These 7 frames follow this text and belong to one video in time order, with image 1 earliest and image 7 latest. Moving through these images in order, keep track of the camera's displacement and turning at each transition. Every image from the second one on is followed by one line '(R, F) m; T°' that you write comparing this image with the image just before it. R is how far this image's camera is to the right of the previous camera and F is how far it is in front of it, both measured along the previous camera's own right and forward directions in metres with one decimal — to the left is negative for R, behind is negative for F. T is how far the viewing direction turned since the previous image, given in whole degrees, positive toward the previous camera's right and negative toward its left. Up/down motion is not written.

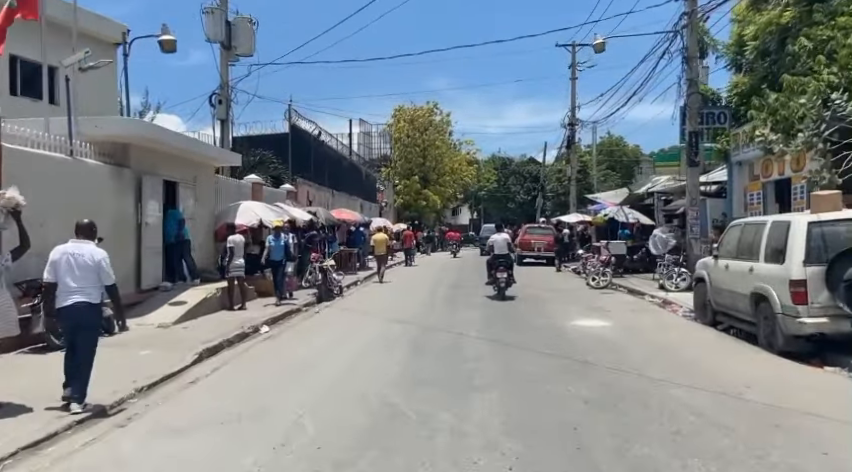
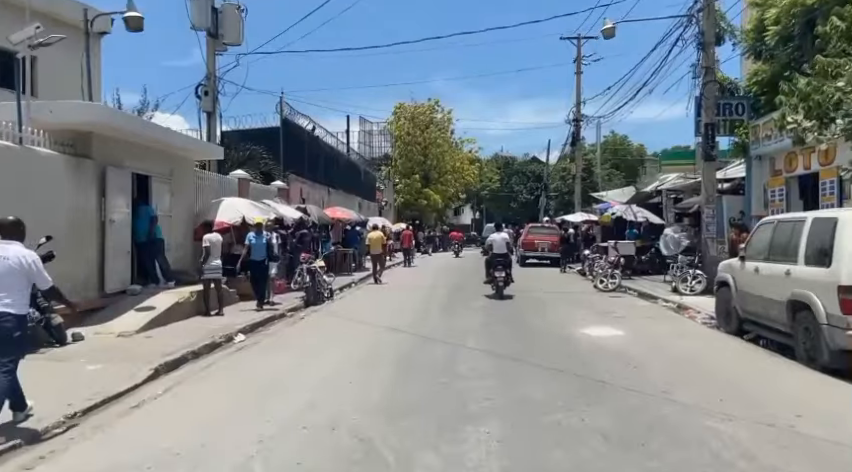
(+0.2, +1.3) m; 0°
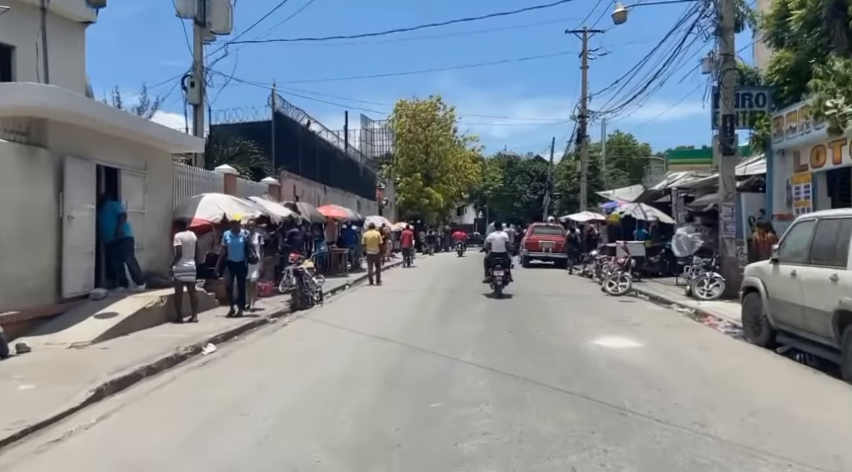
(+0.2, +1.2) m; 0°
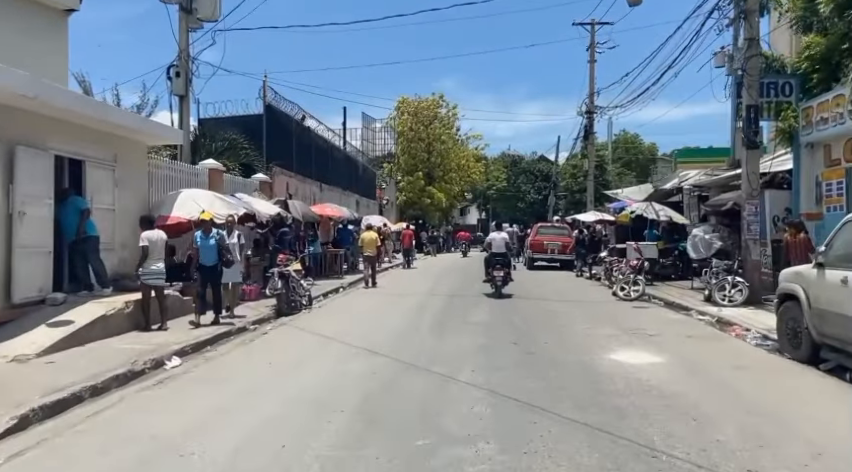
(+0.1, +1.3) m; 0°
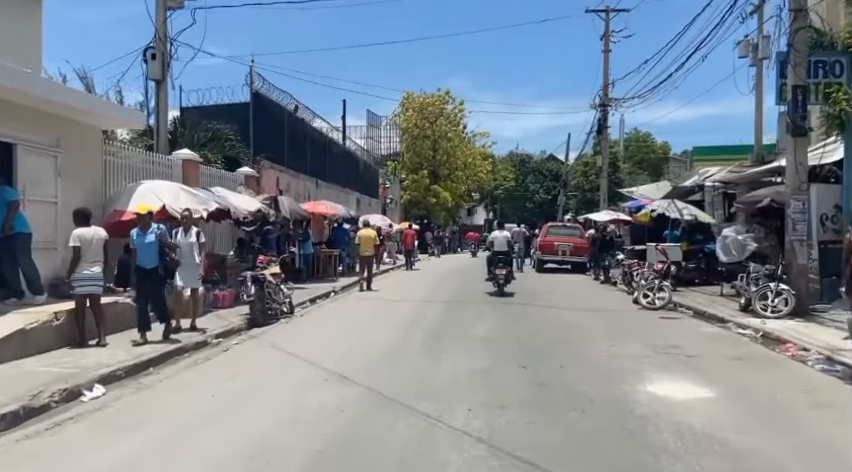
(+0.2, +1.9) m; -1°
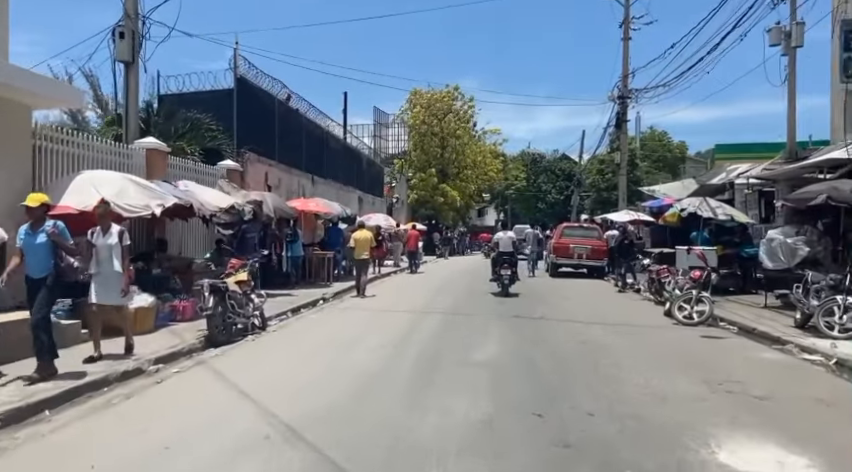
(+0.3, +2.1) m; -1°
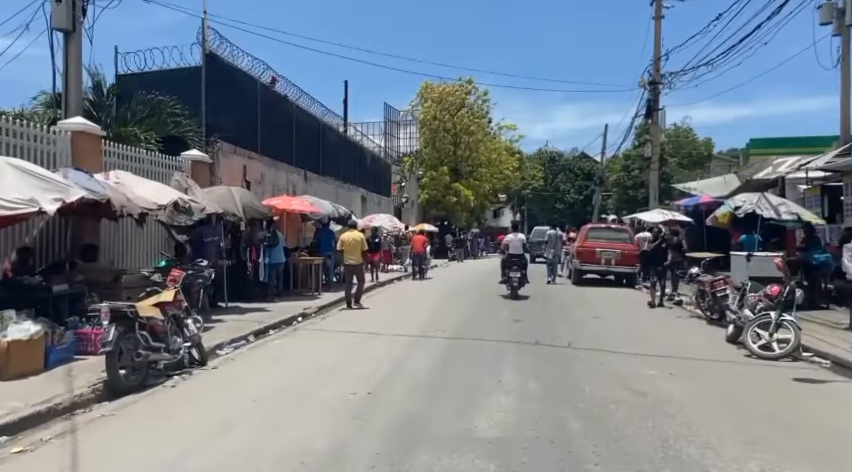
(+0.3, +3.0) m; -1°
